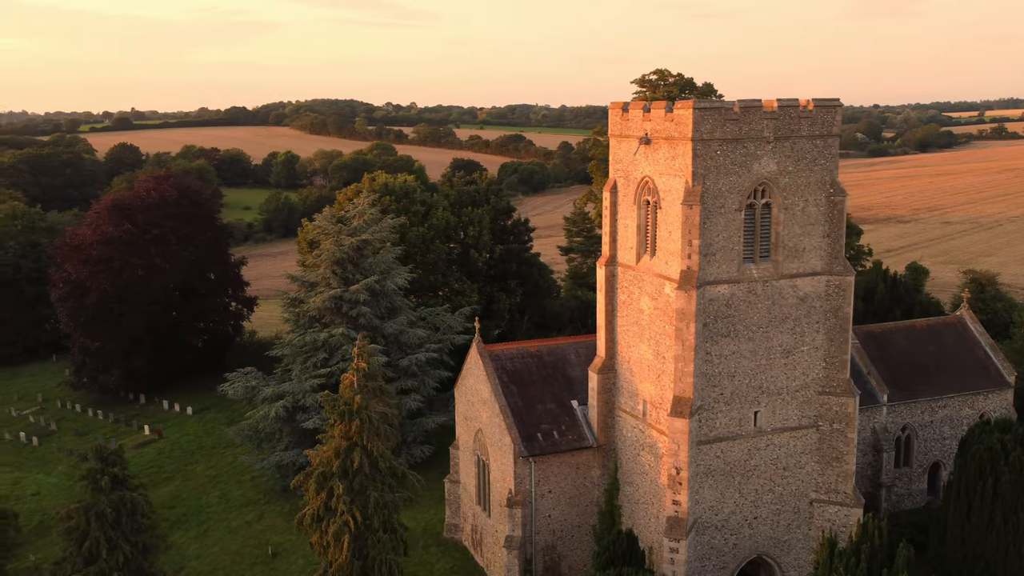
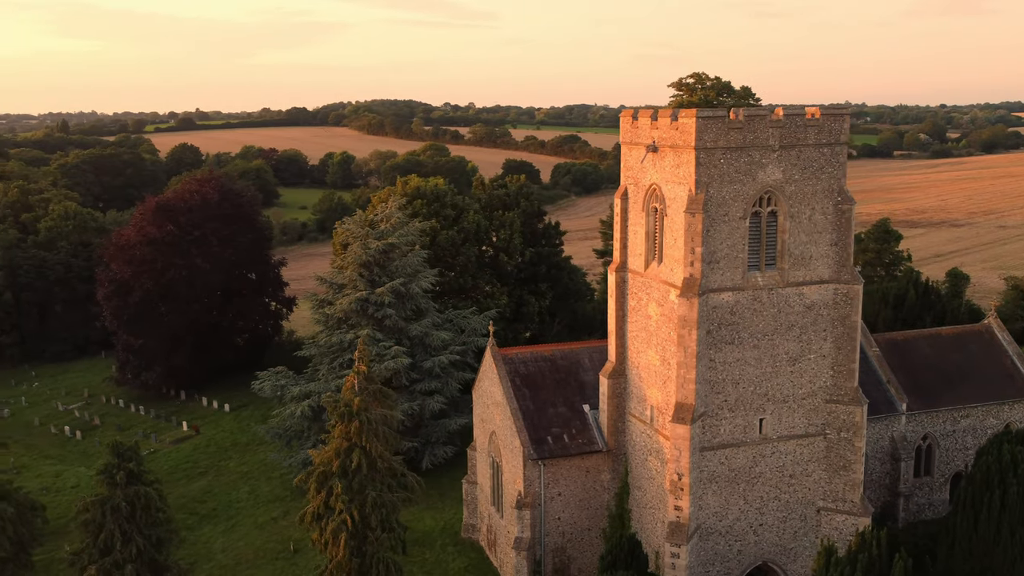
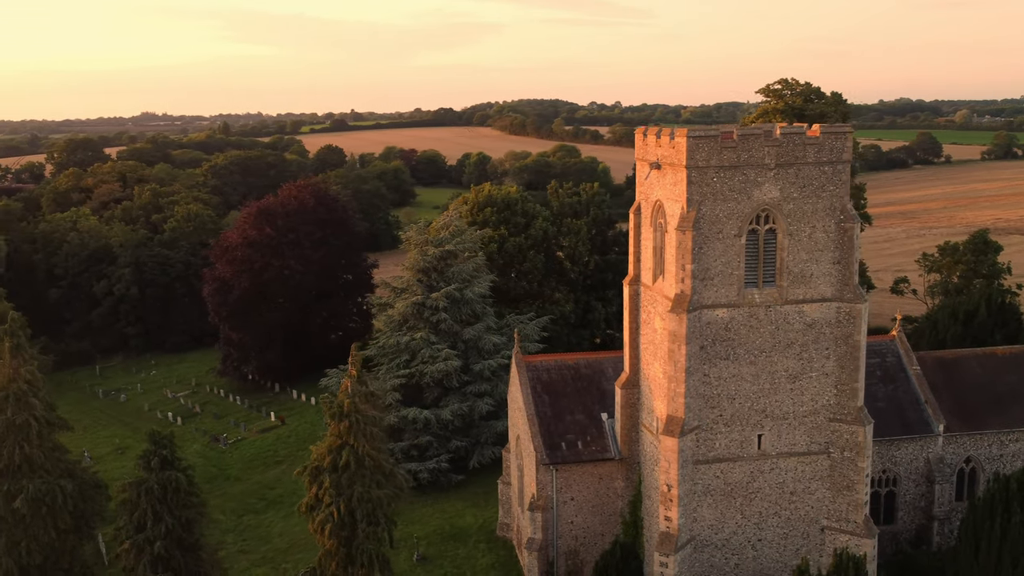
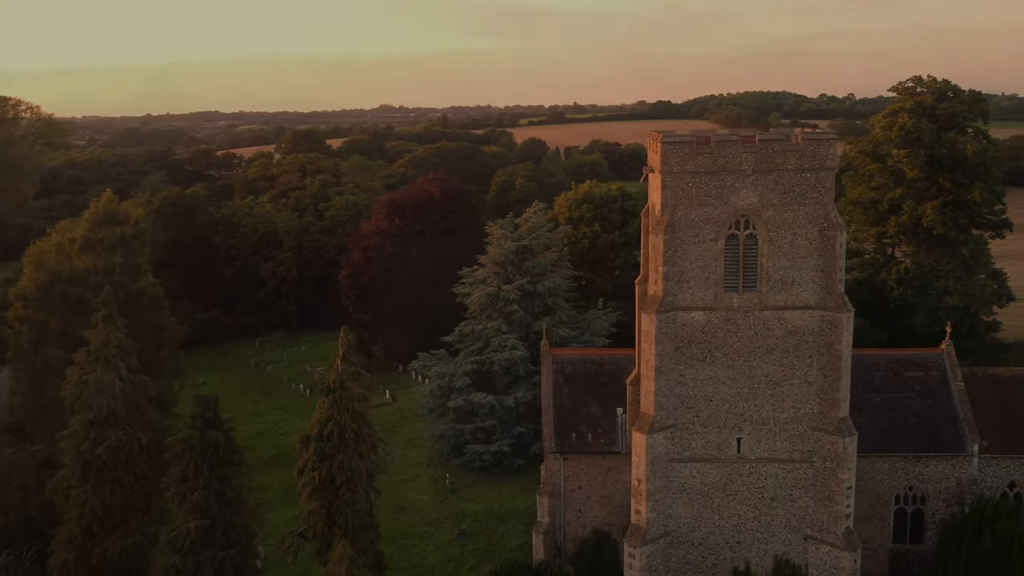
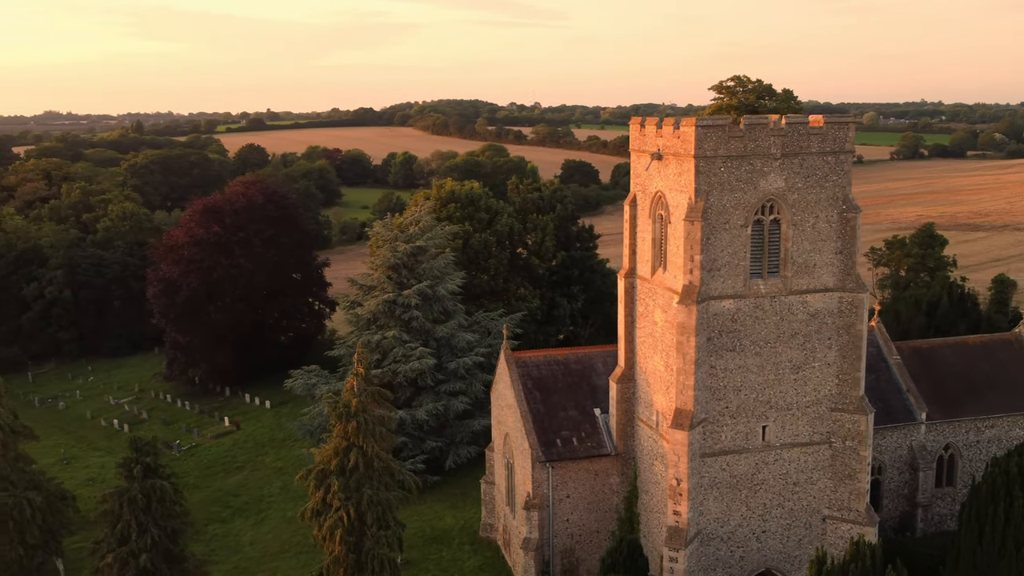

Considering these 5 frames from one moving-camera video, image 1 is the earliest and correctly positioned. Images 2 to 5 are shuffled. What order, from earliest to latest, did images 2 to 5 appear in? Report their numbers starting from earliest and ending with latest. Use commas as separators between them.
2, 5, 3, 4
